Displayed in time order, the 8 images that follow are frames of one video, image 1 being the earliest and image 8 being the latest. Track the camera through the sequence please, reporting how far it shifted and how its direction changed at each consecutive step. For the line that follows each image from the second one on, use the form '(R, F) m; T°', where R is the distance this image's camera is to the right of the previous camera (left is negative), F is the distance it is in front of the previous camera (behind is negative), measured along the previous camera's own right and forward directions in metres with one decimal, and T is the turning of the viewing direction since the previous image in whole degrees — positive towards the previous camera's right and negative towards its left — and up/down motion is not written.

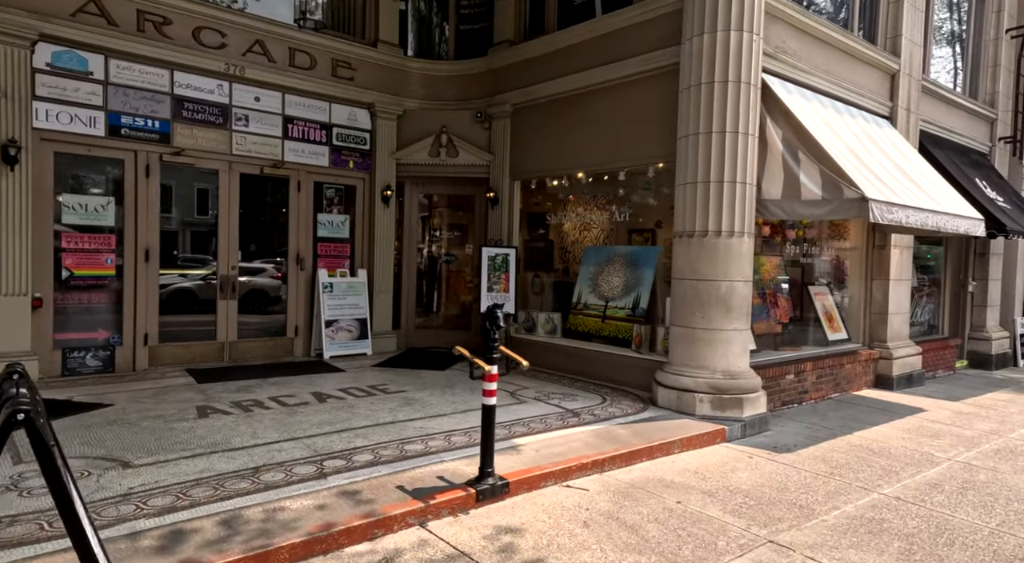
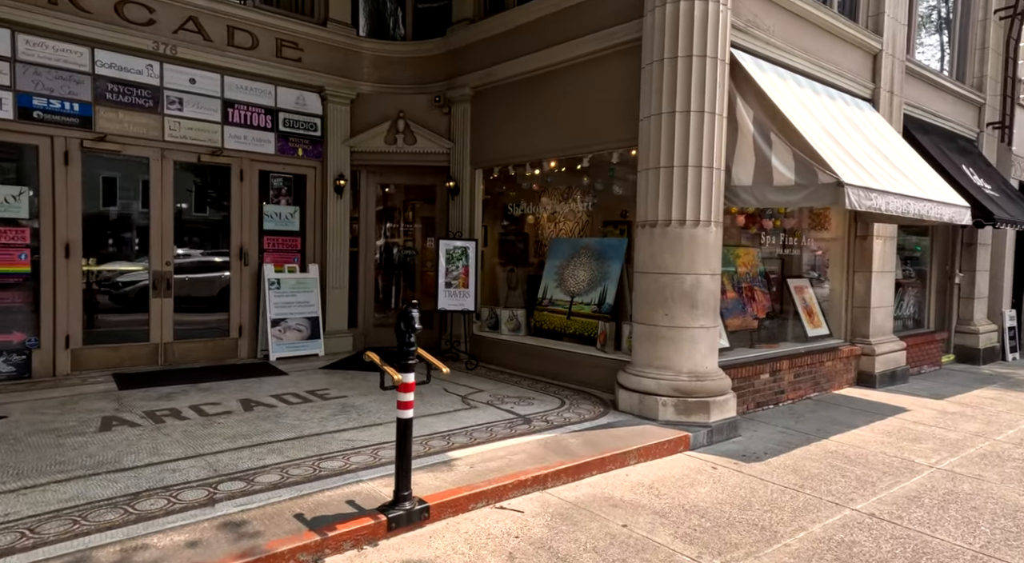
(+0.4, +0.5) m; +1°
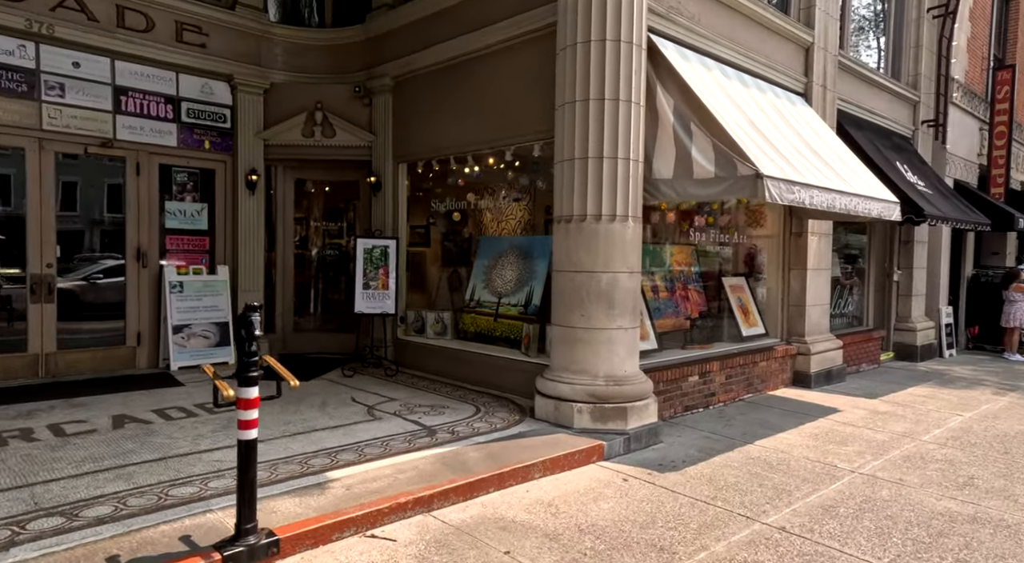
(+0.5, +0.4) m; +3°
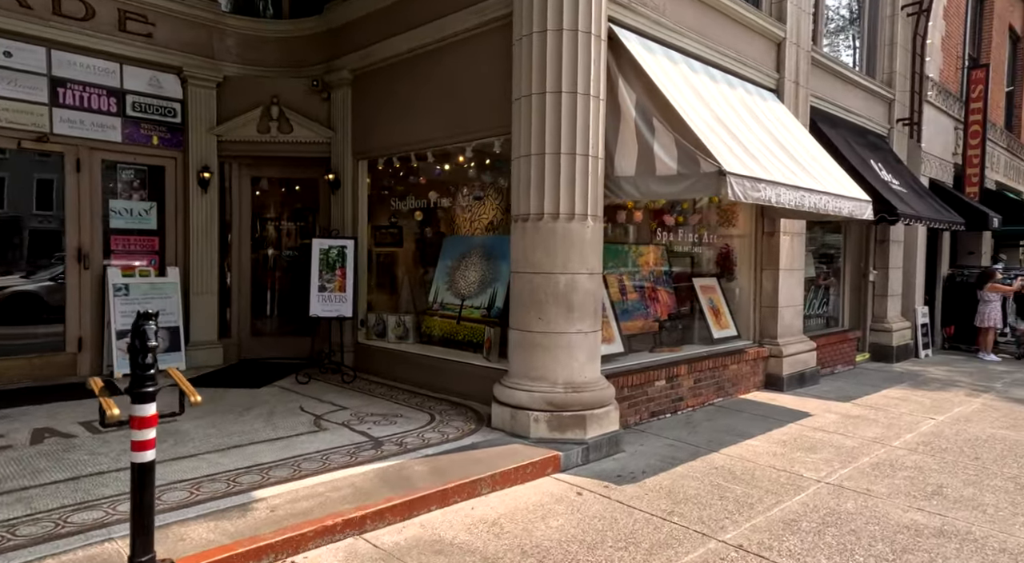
(+0.3, +0.3) m; +1°
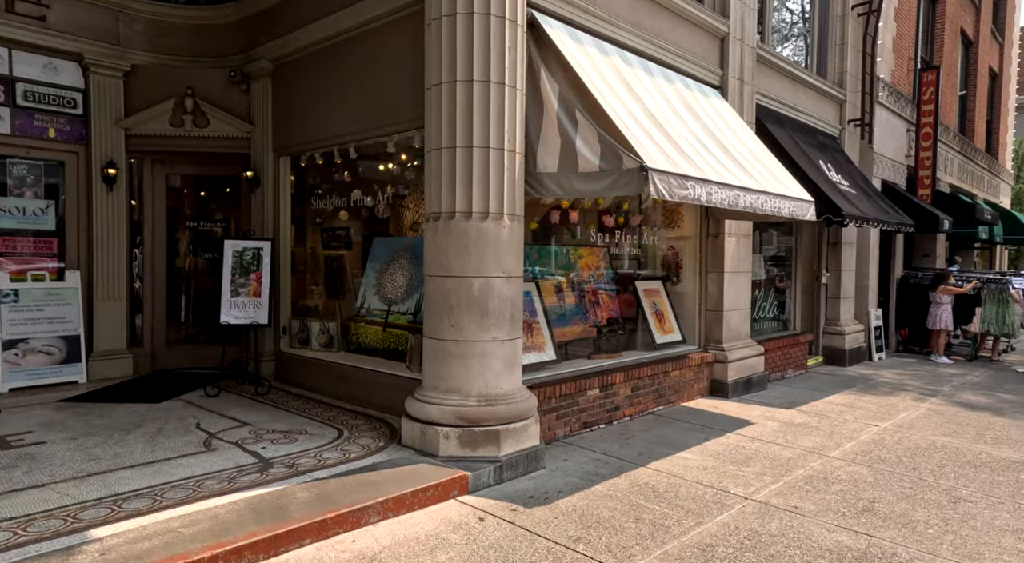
(+0.5, +0.4) m; +2°
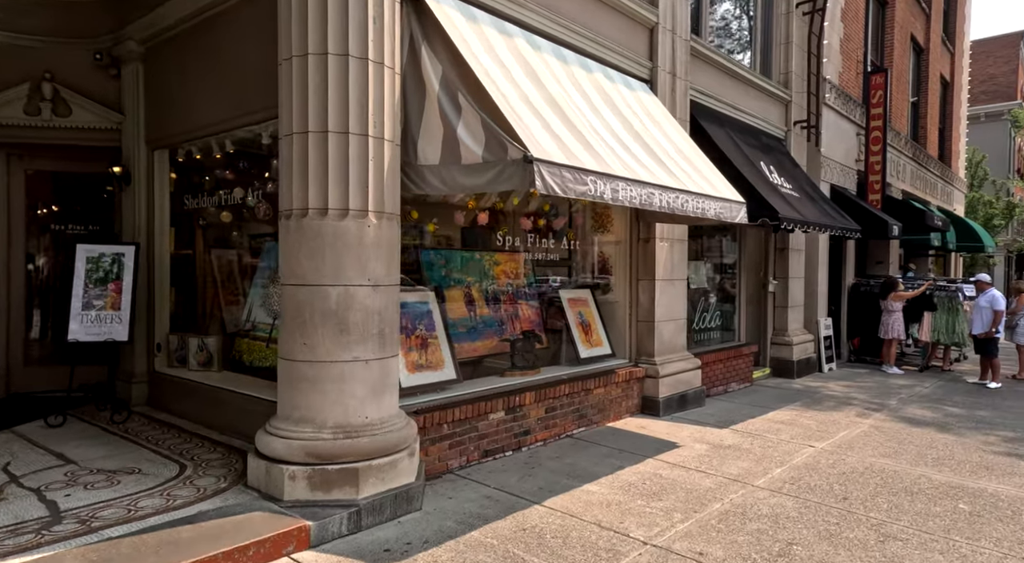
(+0.7, +0.7) m; +2°
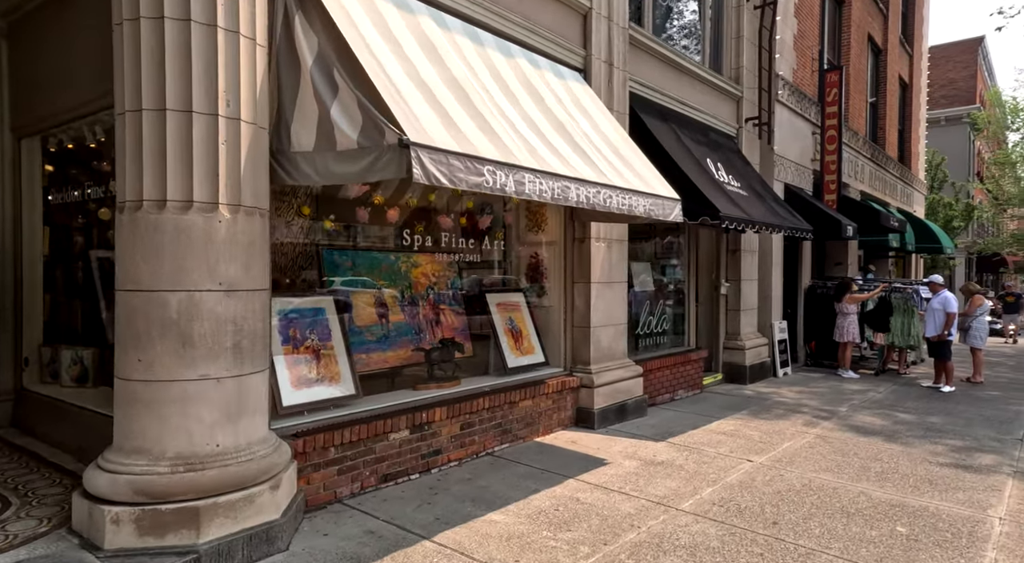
(+0.6, +0.6) m; +2°
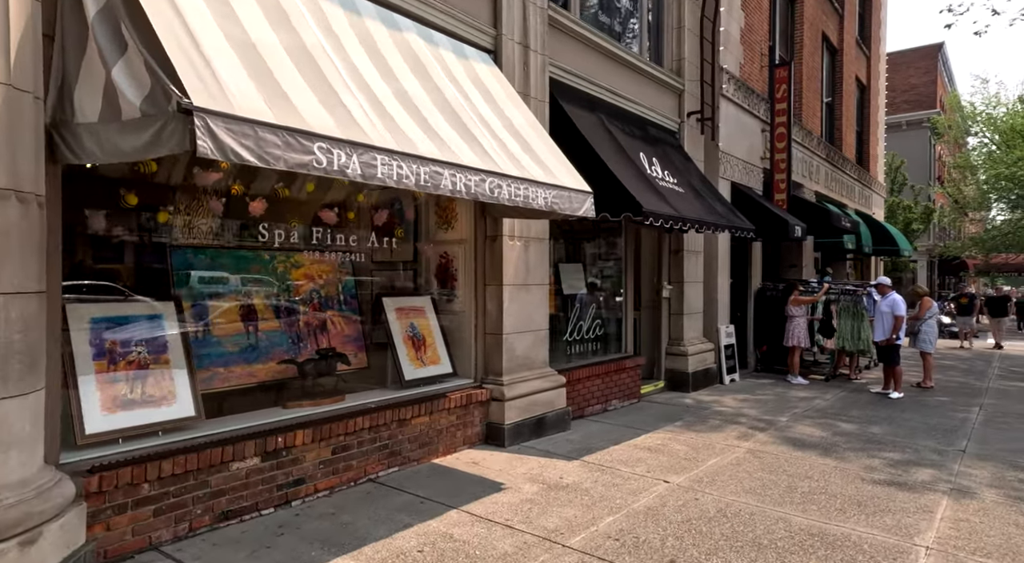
(+0.8, +0.7) m; +2°
